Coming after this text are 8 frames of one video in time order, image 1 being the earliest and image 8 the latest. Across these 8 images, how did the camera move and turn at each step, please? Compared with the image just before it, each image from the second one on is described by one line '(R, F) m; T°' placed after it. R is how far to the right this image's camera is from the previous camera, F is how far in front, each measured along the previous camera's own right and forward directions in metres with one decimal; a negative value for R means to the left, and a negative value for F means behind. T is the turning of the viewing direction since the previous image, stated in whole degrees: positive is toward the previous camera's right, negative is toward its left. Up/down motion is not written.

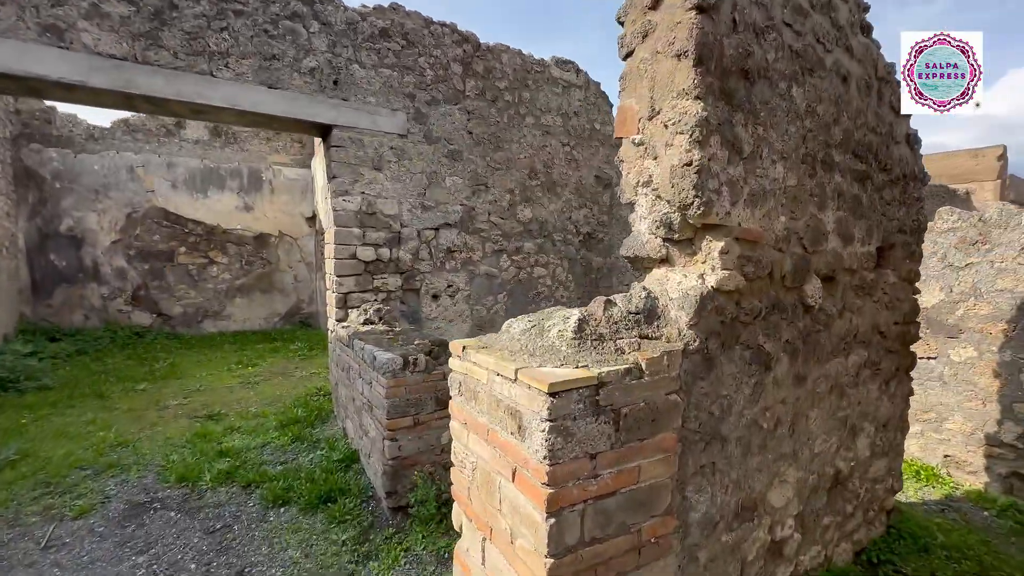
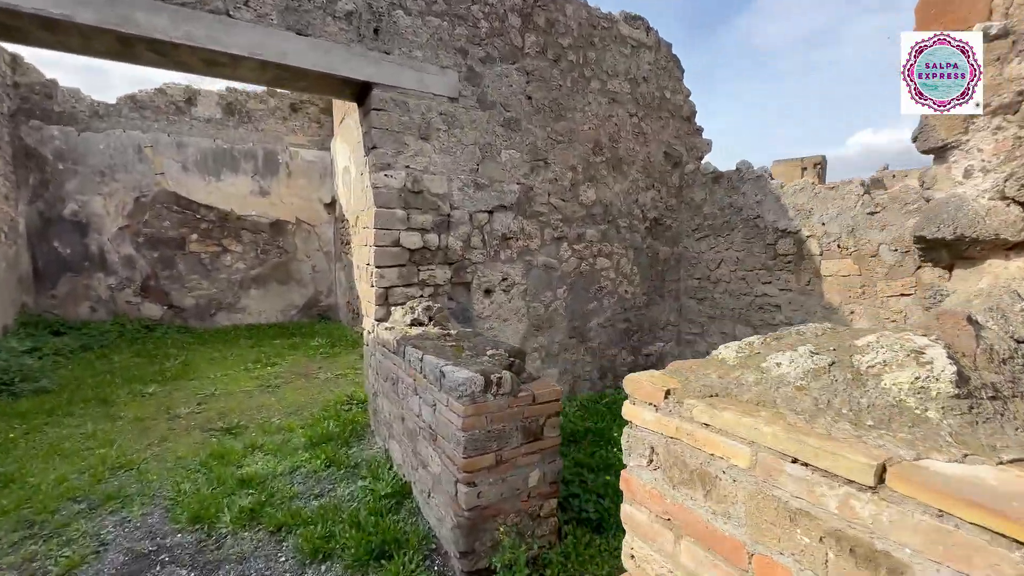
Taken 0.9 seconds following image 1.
(-0.5, +0.6) m; -1°
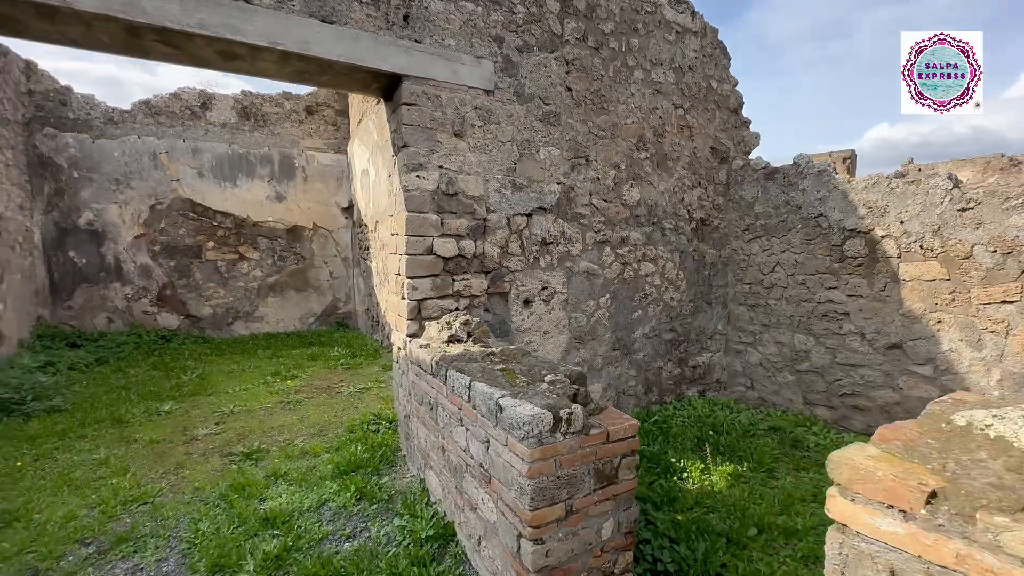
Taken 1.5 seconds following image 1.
(-0.2, +0.3) m; -1°
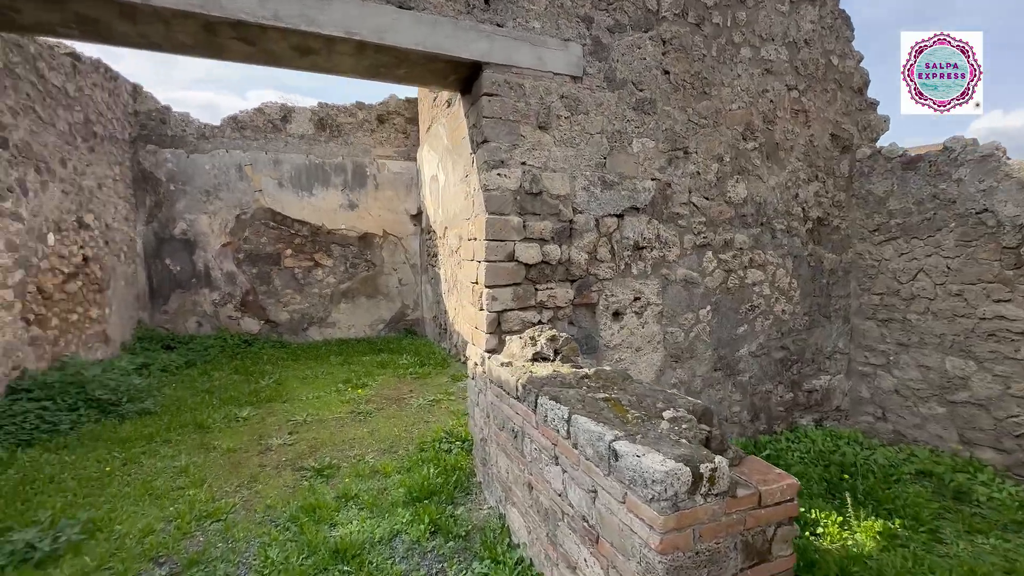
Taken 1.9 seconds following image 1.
(-0.2, +0.3) m; -8°
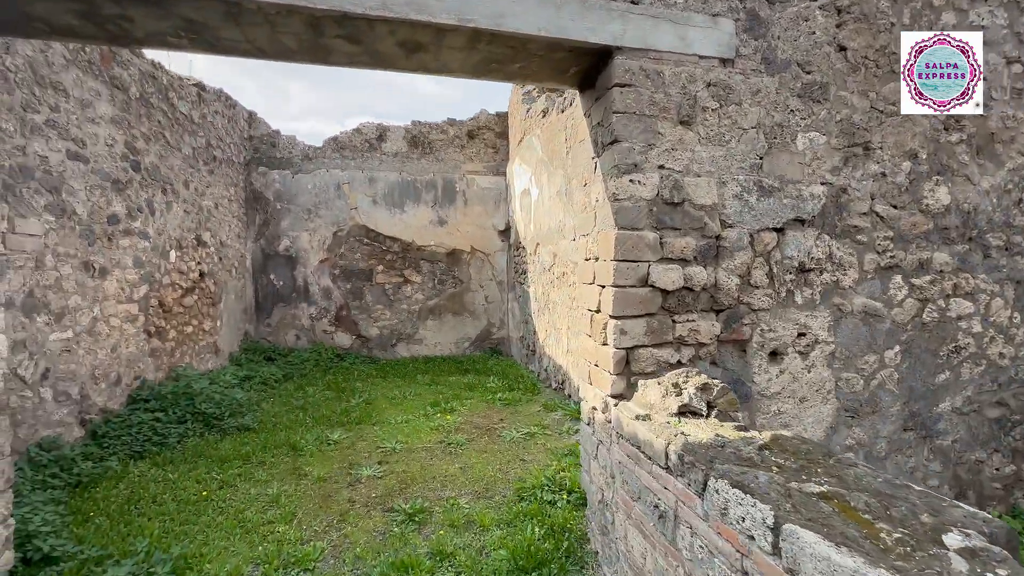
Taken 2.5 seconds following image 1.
(-0.3, +0.4) m; -10°
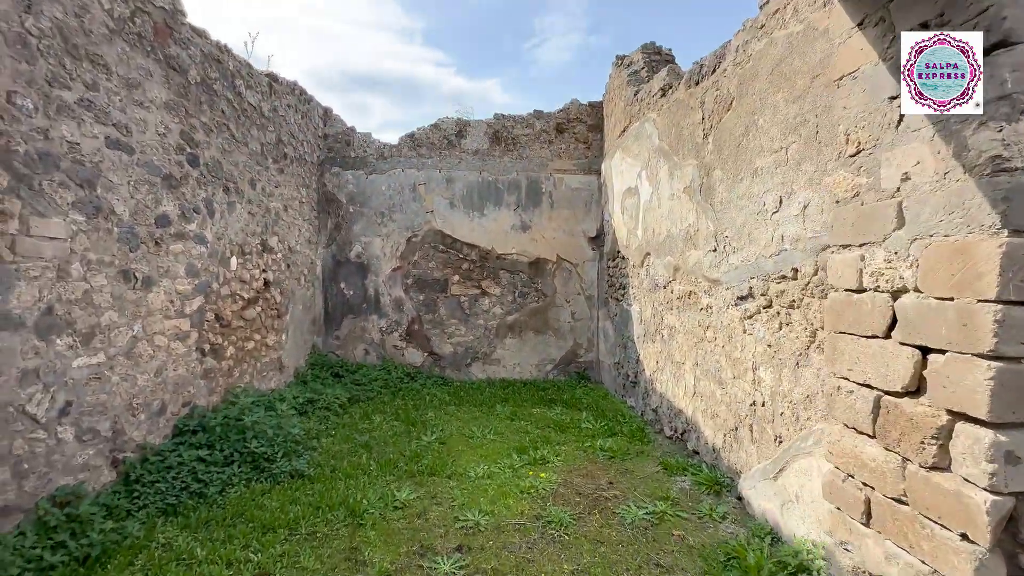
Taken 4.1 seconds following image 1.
(-0.4, +1.0) m; -8°
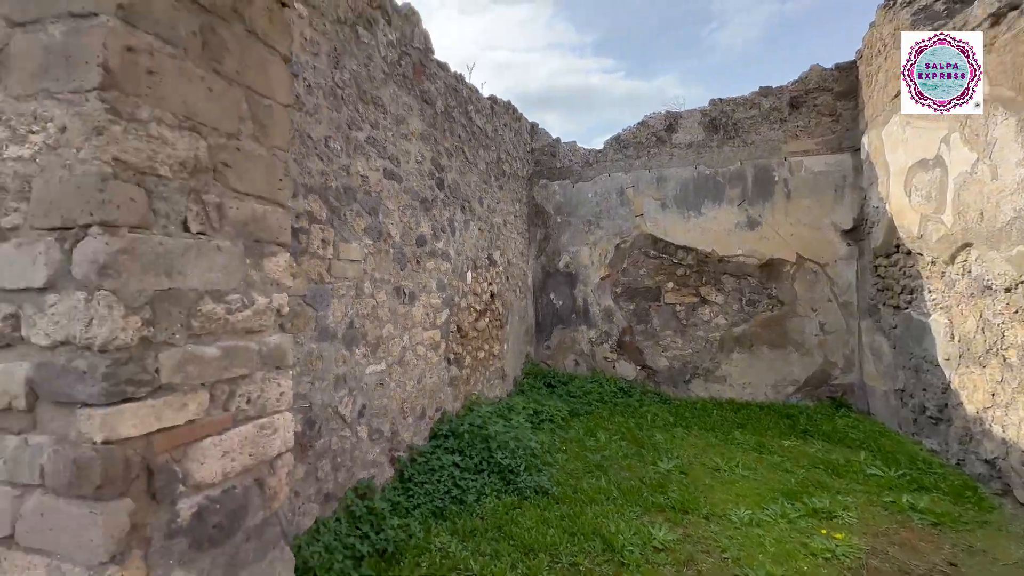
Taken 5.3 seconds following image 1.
(-0.6, +0.2) m; -22°
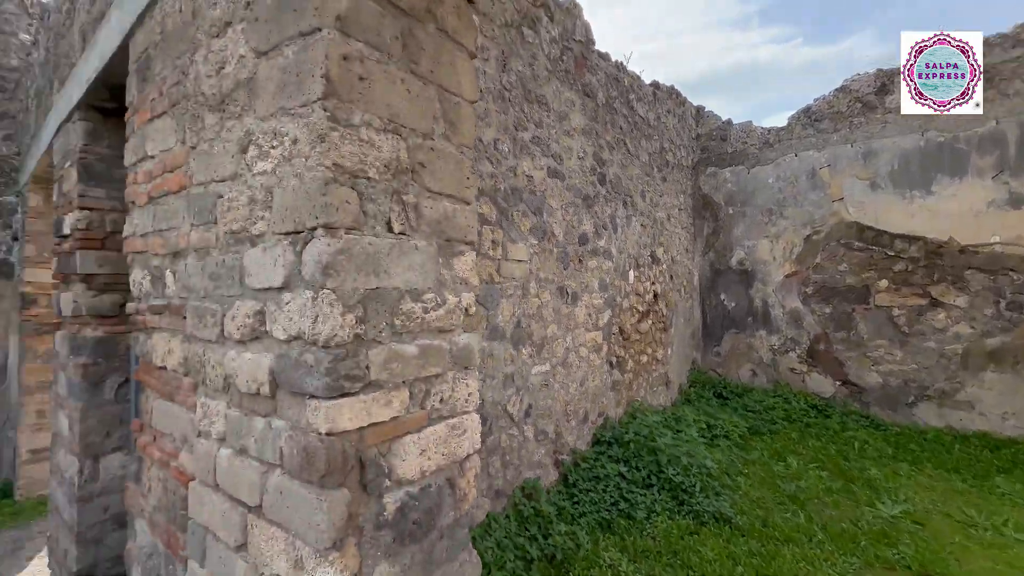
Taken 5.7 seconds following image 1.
(-0.1, +0.1) m; -19°
